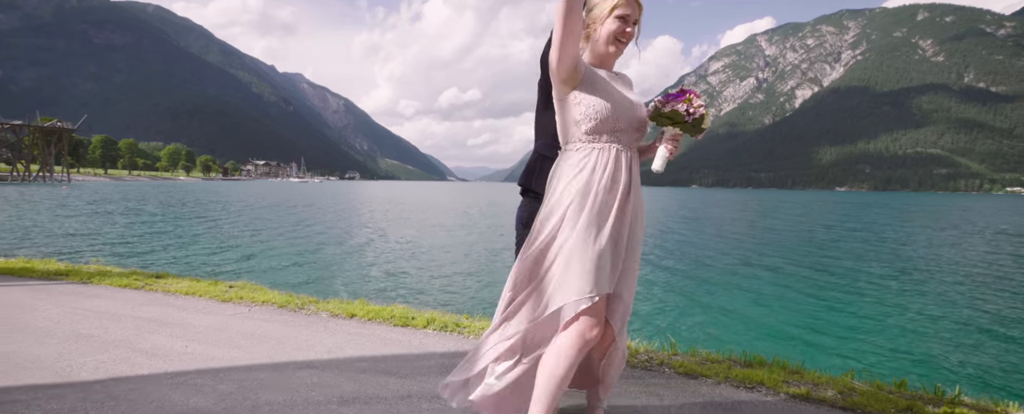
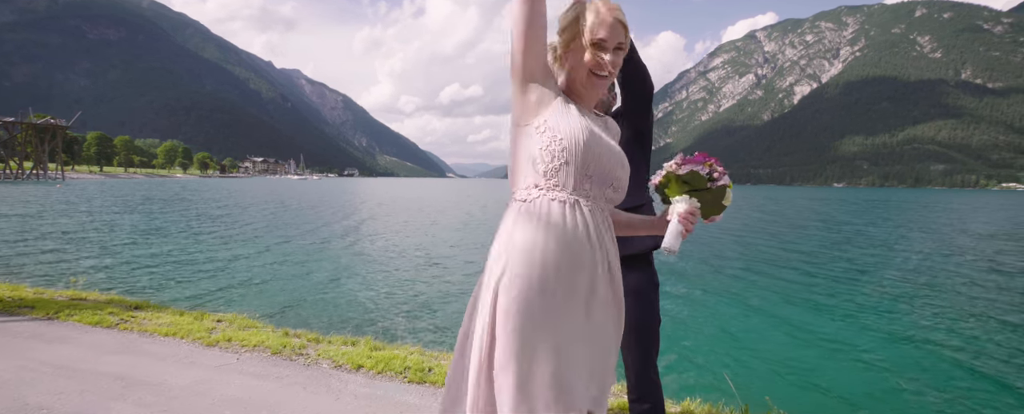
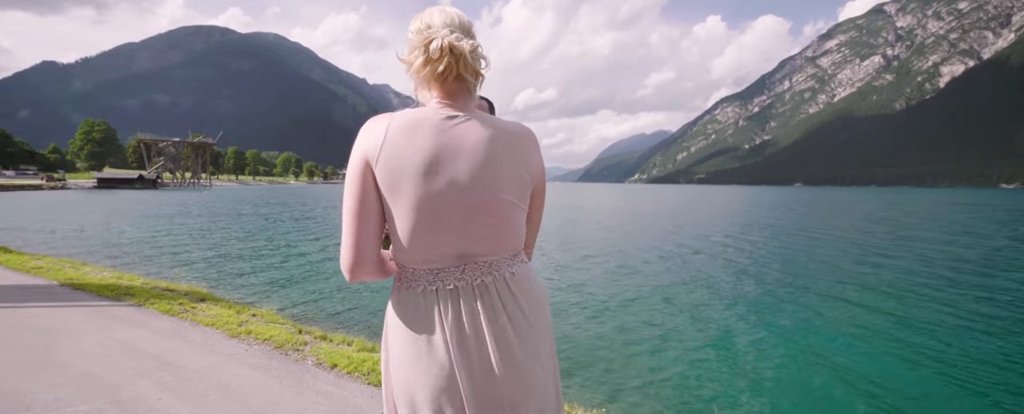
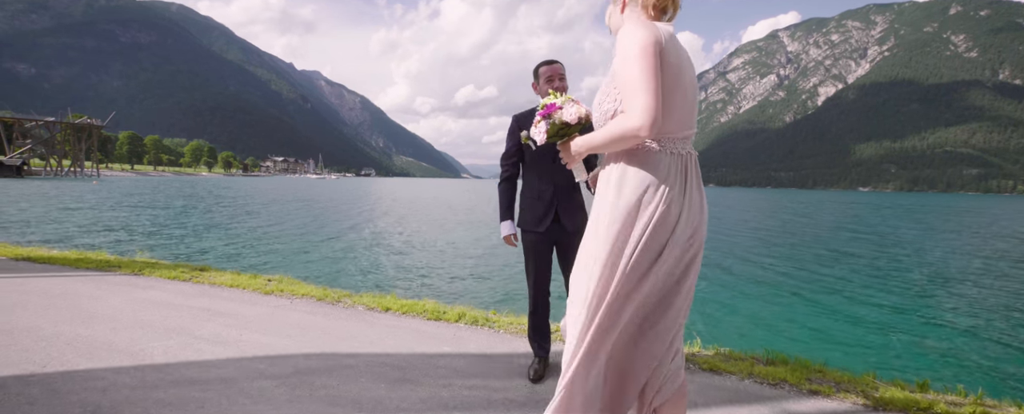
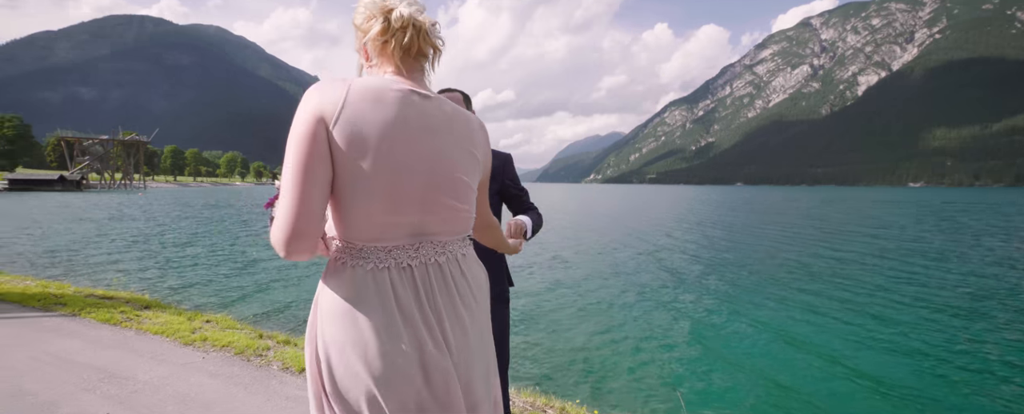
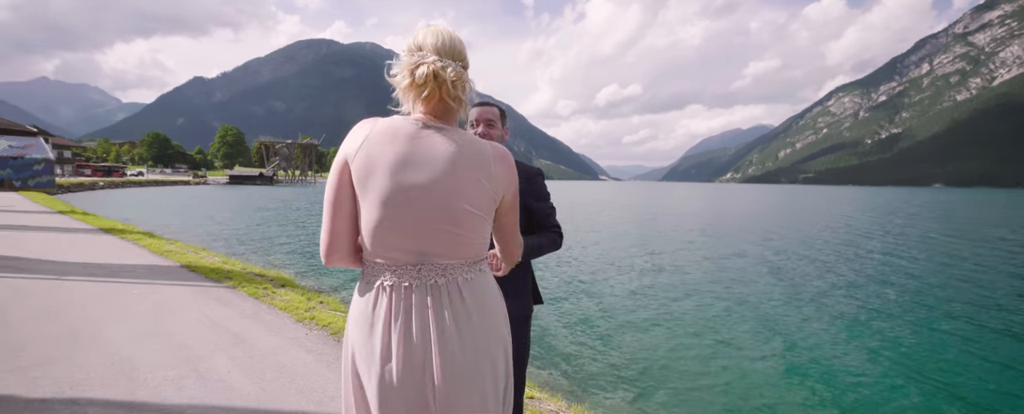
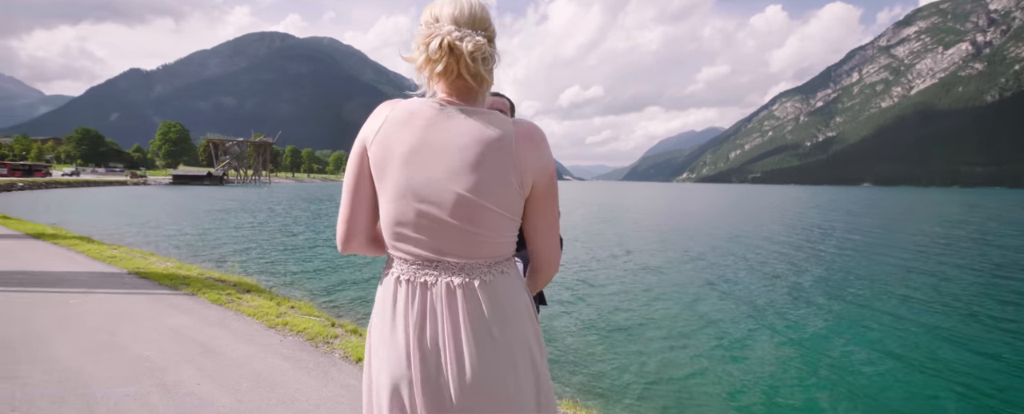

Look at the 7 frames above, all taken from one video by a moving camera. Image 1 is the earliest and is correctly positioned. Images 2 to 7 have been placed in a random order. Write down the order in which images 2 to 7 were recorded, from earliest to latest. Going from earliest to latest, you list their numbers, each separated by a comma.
4, 2, 5, 3, 7, 6
